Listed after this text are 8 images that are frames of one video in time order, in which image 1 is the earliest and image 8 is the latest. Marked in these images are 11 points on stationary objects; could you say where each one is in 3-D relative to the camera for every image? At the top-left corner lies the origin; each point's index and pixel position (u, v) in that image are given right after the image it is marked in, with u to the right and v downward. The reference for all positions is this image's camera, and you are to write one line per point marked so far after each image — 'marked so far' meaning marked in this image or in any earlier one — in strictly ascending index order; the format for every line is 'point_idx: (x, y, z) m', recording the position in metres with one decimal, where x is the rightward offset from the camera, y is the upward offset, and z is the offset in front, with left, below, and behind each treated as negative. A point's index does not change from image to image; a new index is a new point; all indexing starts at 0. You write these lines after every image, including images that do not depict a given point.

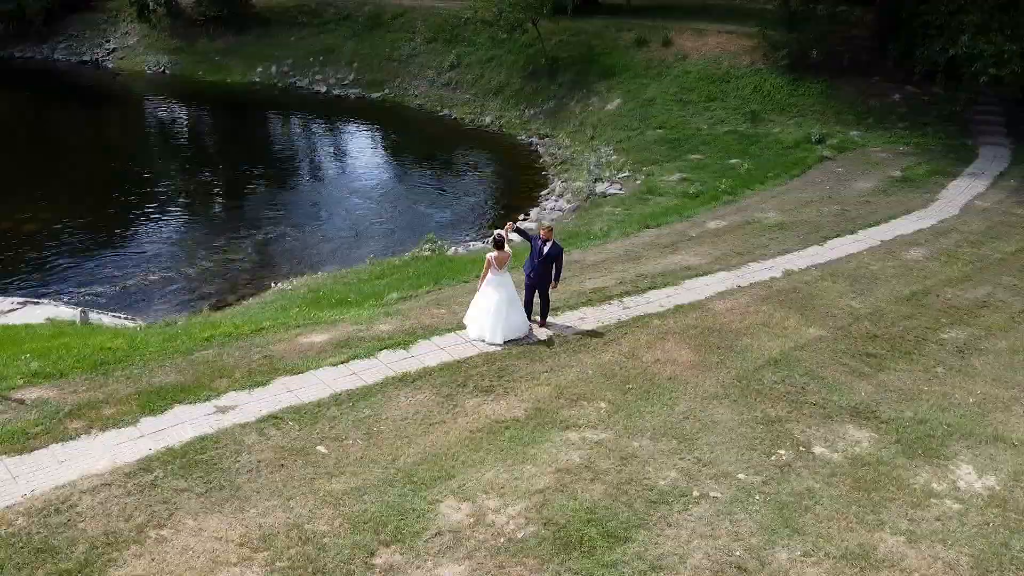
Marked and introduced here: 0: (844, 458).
0: (+4.5, -2.3, +11.2) m
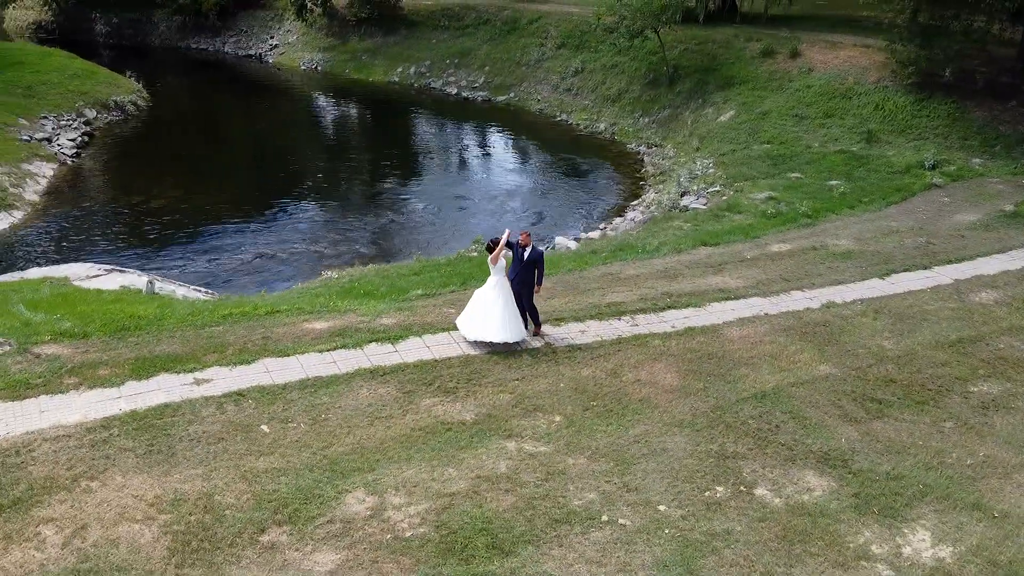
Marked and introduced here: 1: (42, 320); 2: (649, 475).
0: (+3.5, -2.7, +10.6) m
1: (-8.5, -0.6, +14.9) m
2: (+1.8, -2.5, +11.0) m
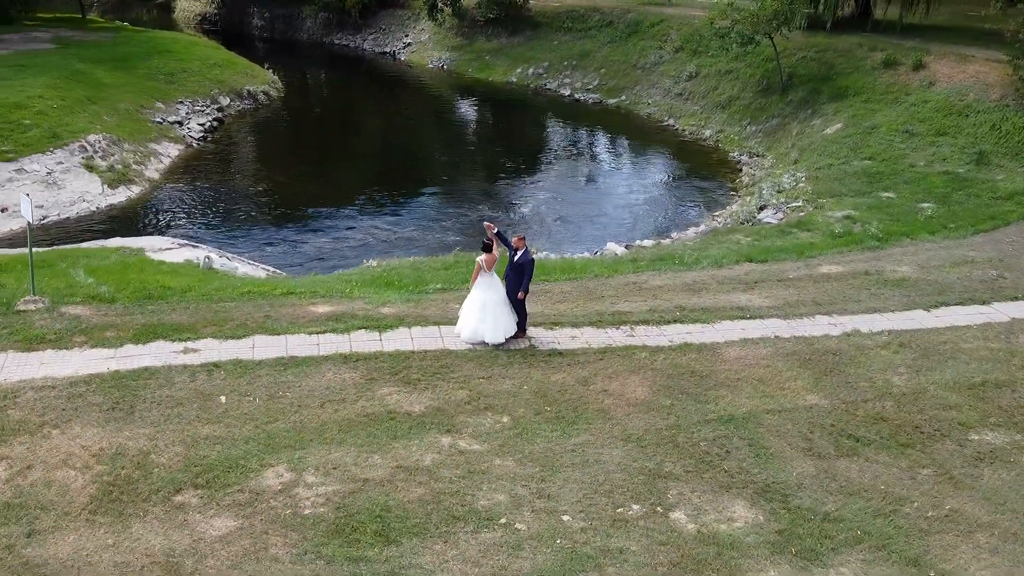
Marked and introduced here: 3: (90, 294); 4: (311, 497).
0: (+2.2, -3.0, +10.2) m
1: (-8.5, +0.1, +16.5) m
2: (+0.7, -2.6, +10.8) m
3: (-8.0, -0.1, +15.7) m
4: (-2.5, -2.6, +10.3) m
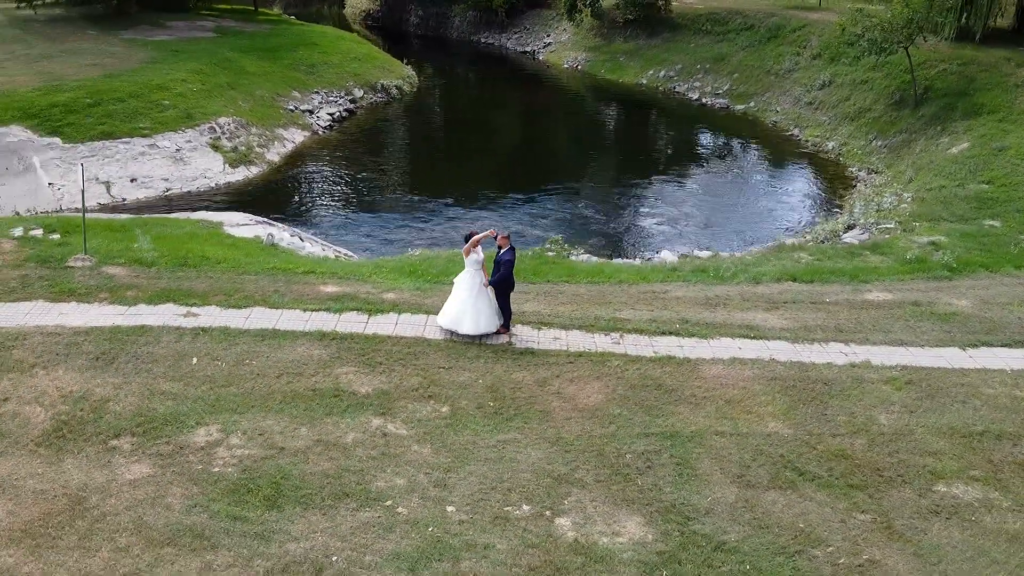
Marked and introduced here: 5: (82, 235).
0: (+0.7, -3.0, +10.0) m
1: (-8.3, +0.9, +18.3) m
2: (-0.6, -2.5, +11.0) m
3: (-7.9, +0.6, +17.4) m
4: (-3.8, -2.3, +11.1) m
5: (-9.9, +1.2, +19.1) m
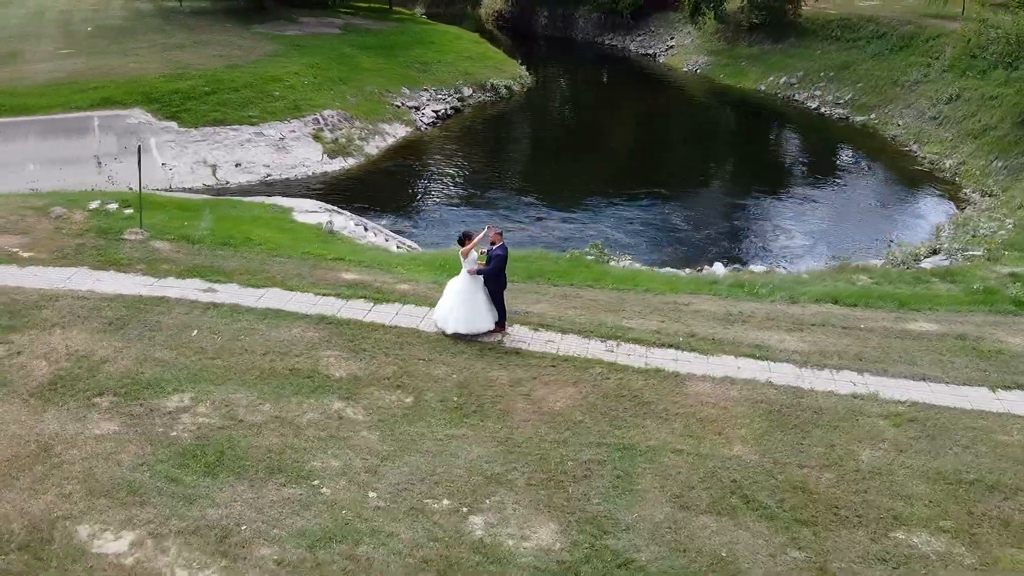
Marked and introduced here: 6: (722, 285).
0: (-0.4, -3.0, +10.0) m
1: (-7.6, +1.5, +19.7) m
2: (-1.5, -2.4, +11.2) m
3: (-7.4, +1.2, +18.8) m
4: (-4.7, -1.9, +11.9) m
5: (-9.0, +1.9, +20.7) m
6: (+4.9, +0.1, +19.5) m
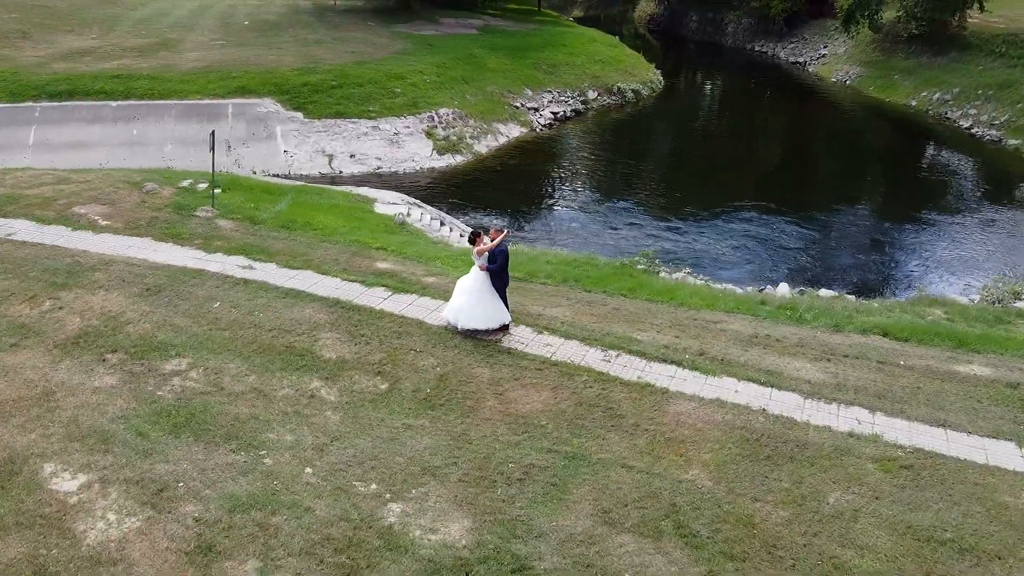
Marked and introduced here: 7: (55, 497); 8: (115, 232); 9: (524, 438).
0: (-1.5, -2.9, +10.3) m
1: (-6.3, +2.0, +21.1) m
2: (-2.3, -2.3, +11.6) m
3: (-6.4, +1.8, +20.2) m
4: (-5.2, -1.5, +12.9) m
5: (-7.5, +2.6, +22.4) m
6: (+5.8, -0.4, +18.5) m
7: (-5.7, -2.6, +10.4) m
8: (-8.7, +1.2, +18.2) m
9: (+0.2, -2.2, +12.2) m
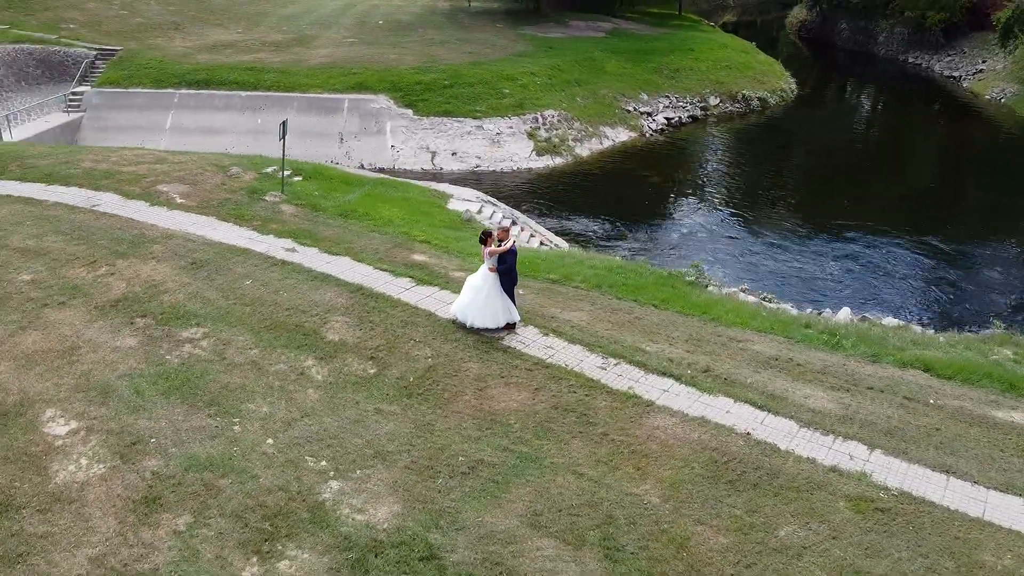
0: (-2.4, -2.7, +10.7) m
1: (-4.9, +2.4, +22.3) m
2: (-2.9, -2.0, +12.2) m
3: (-5.1, +2.2, +21.3) m
4: (-5.5, -1.1, +14.0) m
5: (-5.8, +3.1, +23.7) m
6: (+6.4, -0.9, +17.6) m
7: (-6.5, -2.1, +11.6) m
8: (-7.8, +1.9, +19.8) m
9: (-0.4, -2.2, +12.3) m
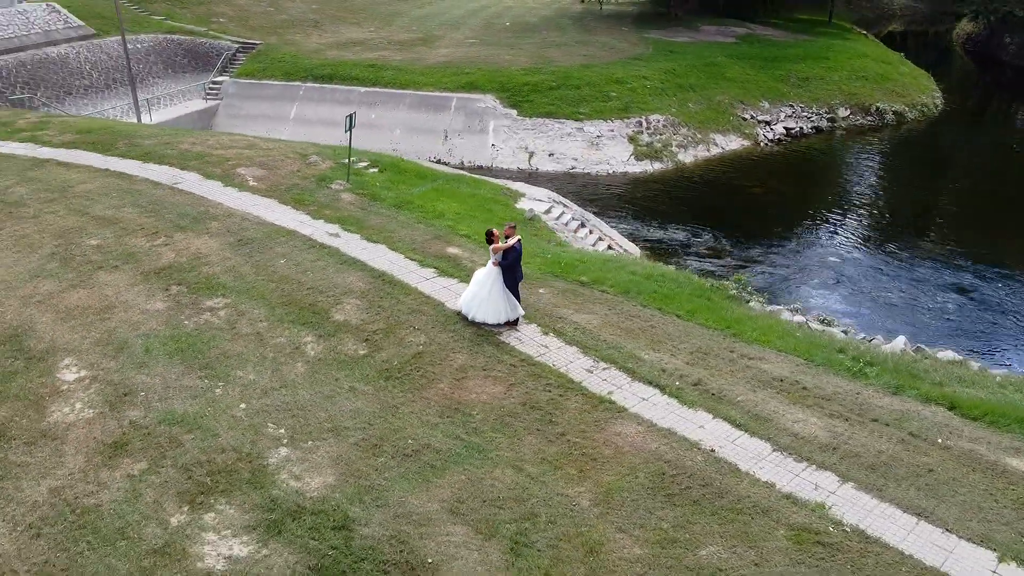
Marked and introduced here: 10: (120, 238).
0: (-3.4, -2.4, +11.5) m
1: (-3.3, +2.8, +23.2) m
2: (-3.5, -1.7, +13.0) m
3: (-3.7, +2.6, +22.3) m
4: (-5.7, -0.6, +15.2) m
5: (-3.8, +3.5, +24.8) m
6: (+6.6, -1.3, +16.6) m
7: (-7.2, -1.5, +13.0) m
8: (-6.6, +2.5, +21.3) m
9: (-1.0, -2.0, +12.7) m
10: (-8.5, +1.1, +18.0) m
